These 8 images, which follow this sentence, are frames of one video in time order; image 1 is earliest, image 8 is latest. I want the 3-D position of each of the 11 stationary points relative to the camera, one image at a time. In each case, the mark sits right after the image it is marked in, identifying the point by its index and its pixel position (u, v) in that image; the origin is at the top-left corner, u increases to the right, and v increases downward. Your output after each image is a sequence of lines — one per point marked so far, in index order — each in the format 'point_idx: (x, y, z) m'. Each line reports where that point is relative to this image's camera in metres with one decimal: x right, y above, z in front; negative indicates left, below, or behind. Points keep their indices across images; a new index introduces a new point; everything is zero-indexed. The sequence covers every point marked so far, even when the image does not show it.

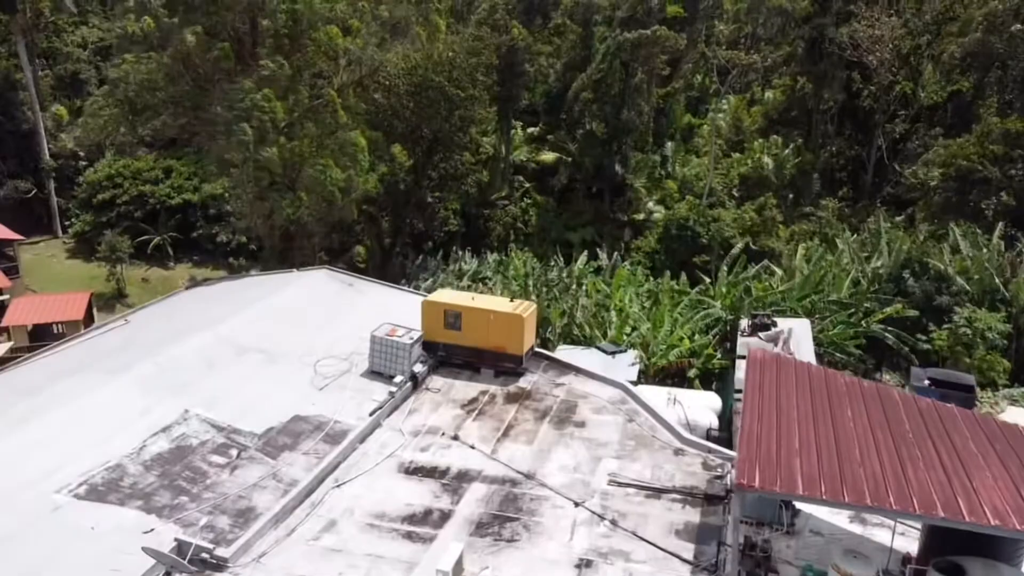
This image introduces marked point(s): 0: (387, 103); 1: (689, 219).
0: (-2.1, +3.0, +13.5) m
1: (+4.3, +1.6, +19.7) m
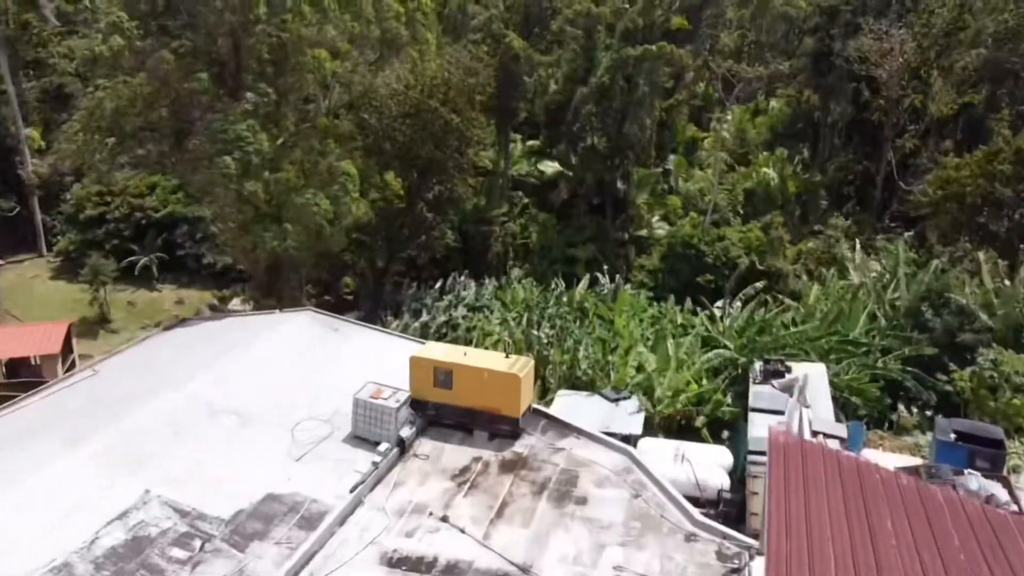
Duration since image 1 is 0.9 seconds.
0: (-2.1, +2.5, +12.9) m
1: (+4.3, +1.1, +19.1) m
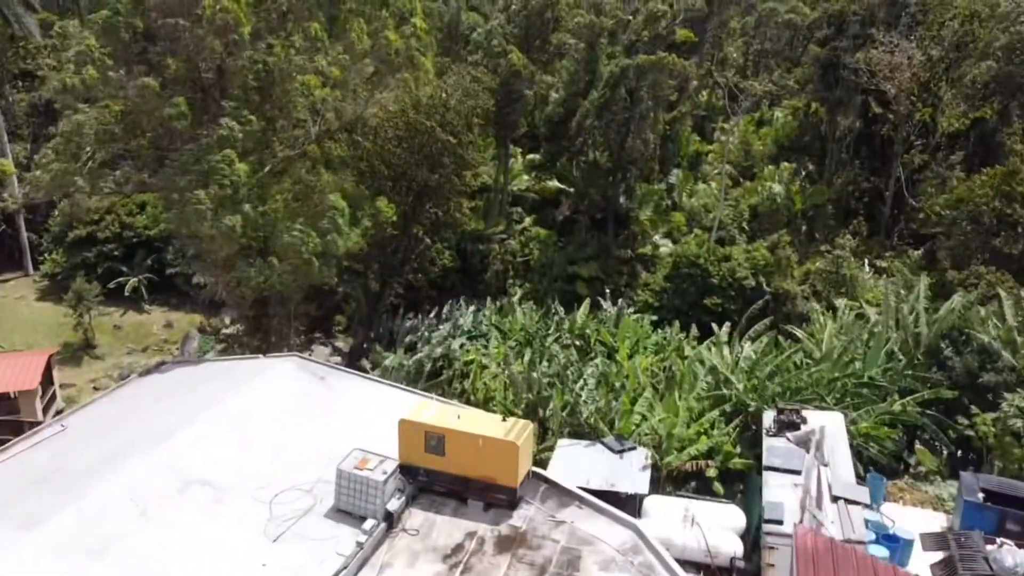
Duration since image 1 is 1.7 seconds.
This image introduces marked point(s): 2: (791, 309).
0: (-2.1, +2.1, +12.4) m
1: (+4.3, +0.7, +18.5) m
2: (+6.1, -0.5, +17.7) m
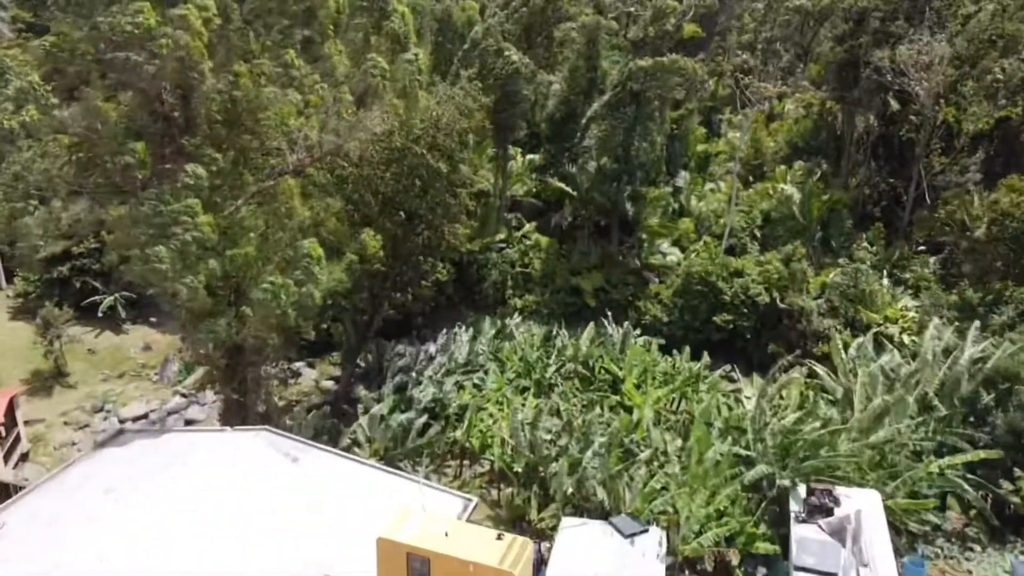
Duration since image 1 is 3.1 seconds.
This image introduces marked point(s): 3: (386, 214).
0: (-2.2, +1.6, +11.4) m
1: (+4.2, +0.3, +17.5) m
2: (+6.0, -0.8, +16.8) m
3: (-1.8, +1.0, +11.8) m
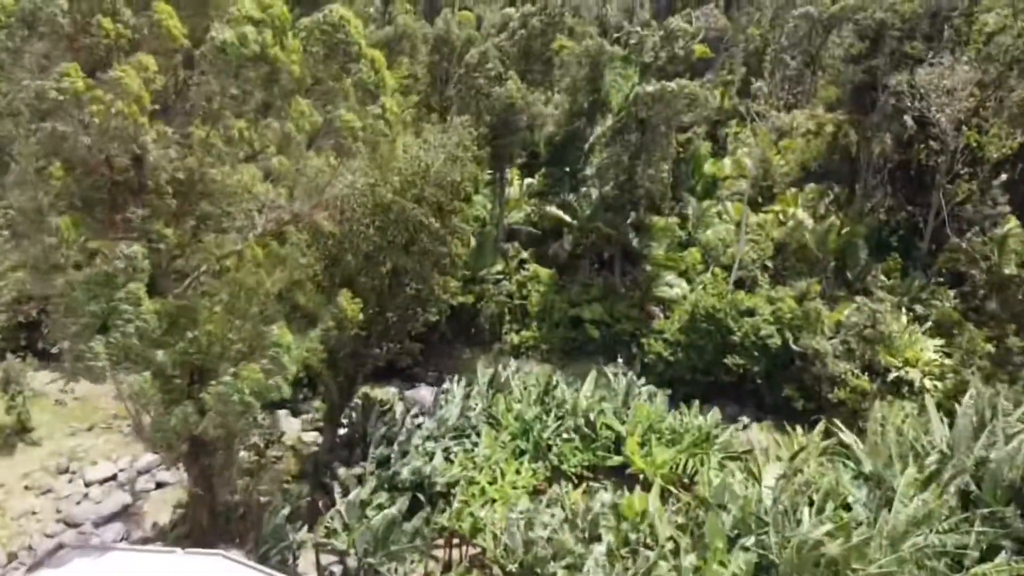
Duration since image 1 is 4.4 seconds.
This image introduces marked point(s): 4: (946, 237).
0: (-2.2, +0.7, +10.4) m
1: (+4.2, -0.5, +16.5) m
2: (+6.0, -1.6, +15.8) m
3: (-1.9, +0.2, +10.8) m
4: (+10.1, +1.2, +19.0) m
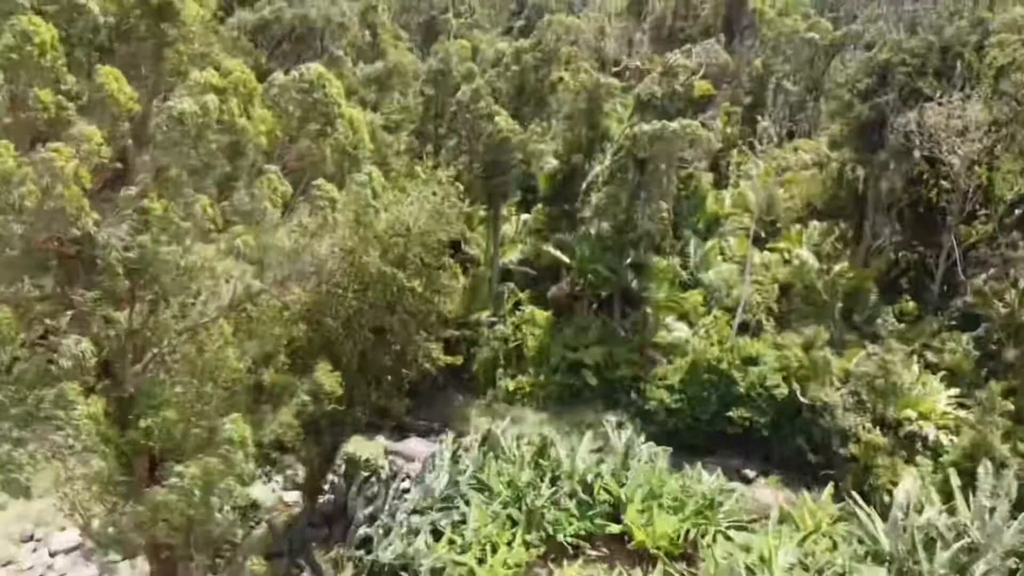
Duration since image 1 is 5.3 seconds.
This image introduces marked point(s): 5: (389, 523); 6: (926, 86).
0: (-2.3, -0.1, +9.7) m
1: (+4.1, -1.4, +15.8) m
2: (+5.9, -2.5, +15.0) m
3: (-2.0, -0.6, +10.1) m
4: (+10.0, +0.2, +18.3) m
5: (-1.6, -2.9, +10.4) m
6: (+9.0, +4.3, +17.7) m
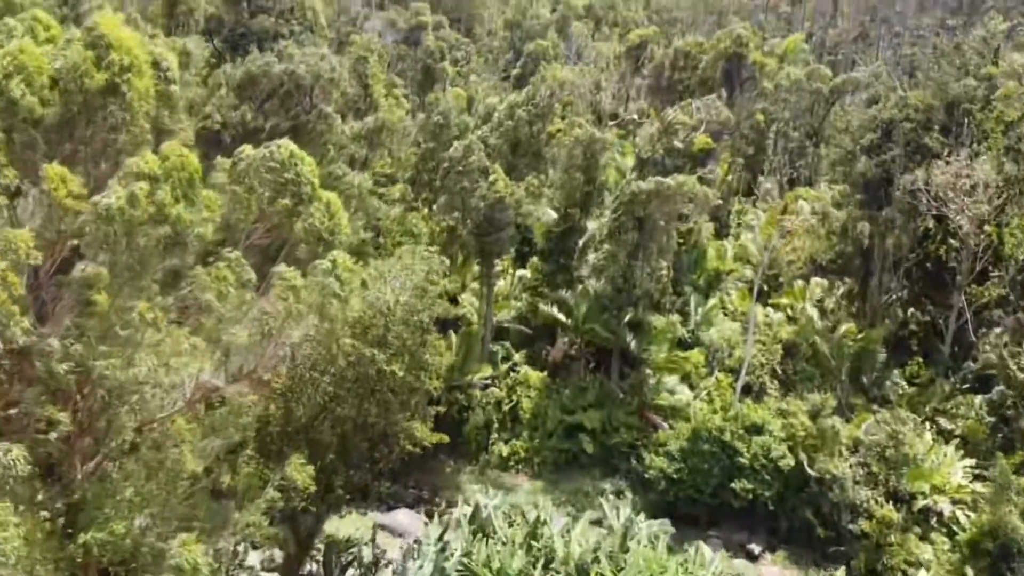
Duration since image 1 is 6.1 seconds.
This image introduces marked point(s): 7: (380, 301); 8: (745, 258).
0: (-2.5, -1.0, +9.0) m
1: (+3.9, -2.6, +15.1) m
2: (+5.7, -3.7, +14.2) m
3: (-2.1, -1.6, +9.4) m
4: (+9.9, -1.1, +17.6) m
5: (-1.7, -3.9, +9.6) m
6: (+8.9, +3.0, +17.2) m
7: (-1.3, -0.1, +9.5) m
8: (+5.7, +0.7, +19.8) m
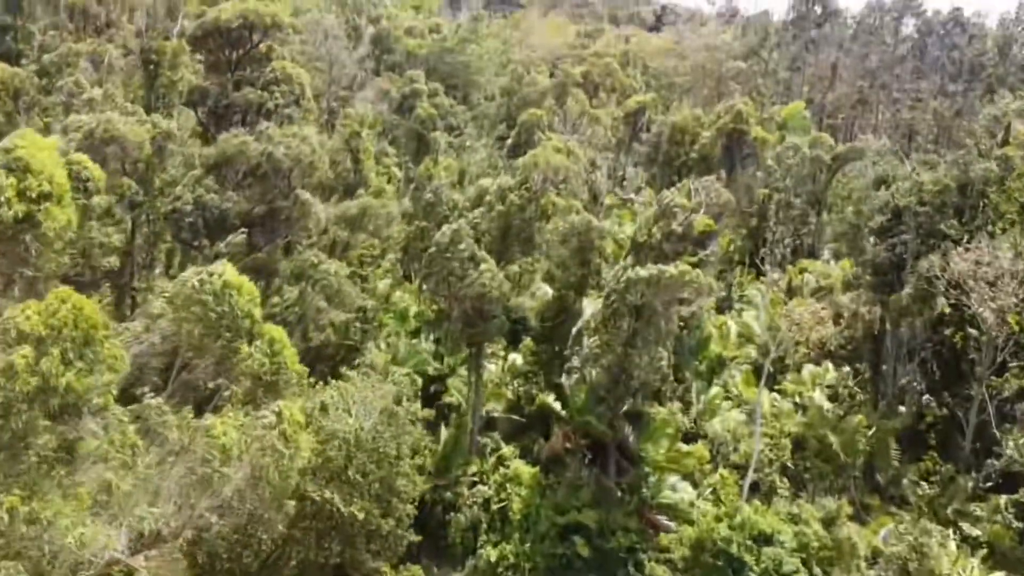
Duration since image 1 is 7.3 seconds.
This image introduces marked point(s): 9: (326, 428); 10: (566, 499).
0: (-2.7, -2.3, +7.9) m
1: (+3.7, -4.2, +13.8) m
2: (+5.5, -5.3, +12.9) m
3: (-2.3, -2.8, +8.3) m
4: (+9.7, -2.9, +16.5) m
5: (-1.9, -5.2, +8.3) m
6: (+8.7, +1.2, +16.4) m
7: (-1.5, -1.4, +8.4) m
8: (+5.5, -1.2, +18.8) m
9: (-1.8, -1.4, +8.6) m
10: (+1.1, -4.2, +16.0) m
